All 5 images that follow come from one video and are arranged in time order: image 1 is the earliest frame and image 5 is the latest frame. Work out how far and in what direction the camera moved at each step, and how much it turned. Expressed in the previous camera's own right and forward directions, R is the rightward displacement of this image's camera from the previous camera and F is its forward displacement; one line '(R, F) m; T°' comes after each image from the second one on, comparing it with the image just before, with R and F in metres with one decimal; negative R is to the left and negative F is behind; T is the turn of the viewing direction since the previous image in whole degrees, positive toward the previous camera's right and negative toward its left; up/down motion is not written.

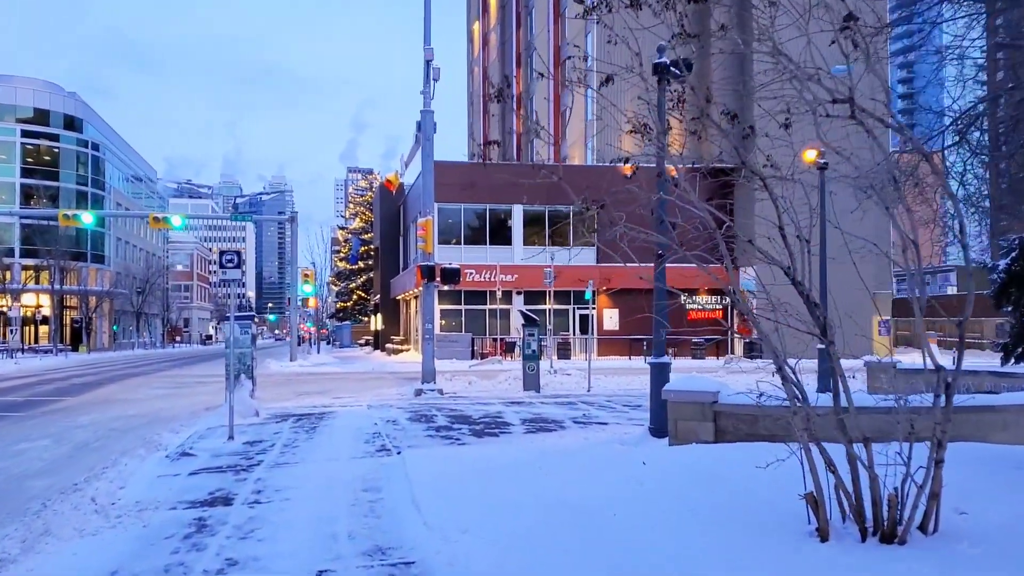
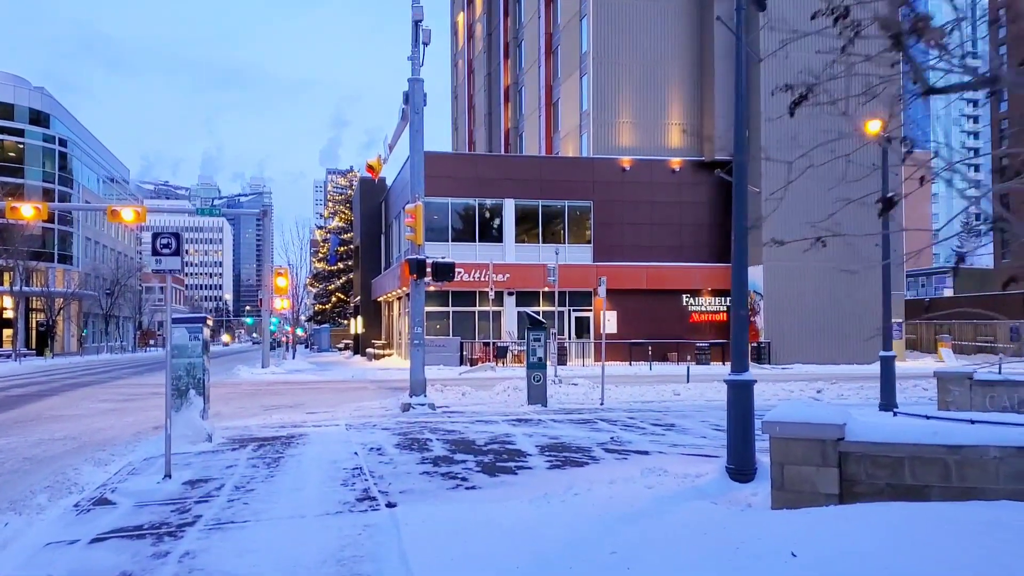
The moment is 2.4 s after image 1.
(-0.4, +3.0) m; +1°
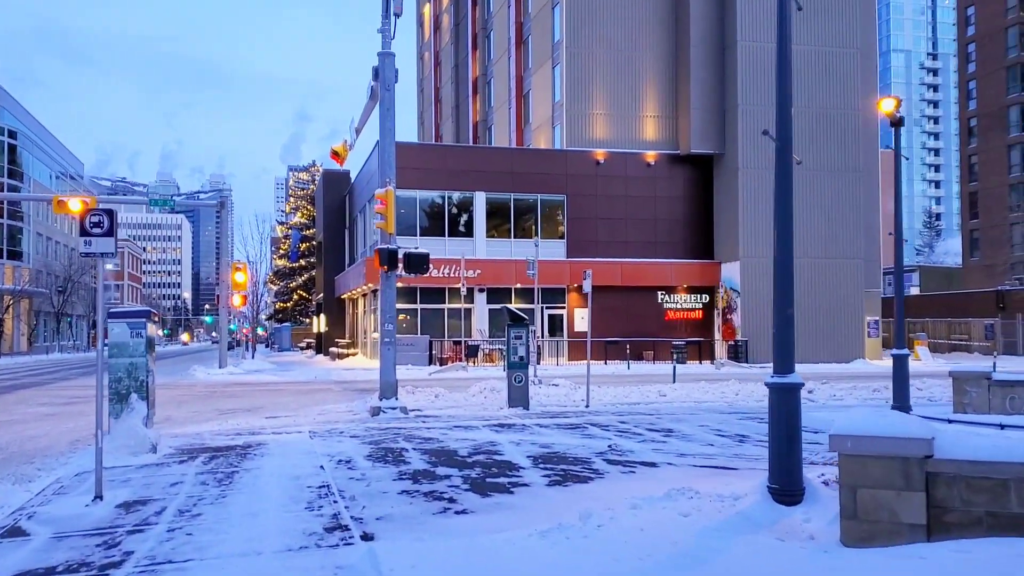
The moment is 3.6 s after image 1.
(-0.3, +1.5) m; +2°
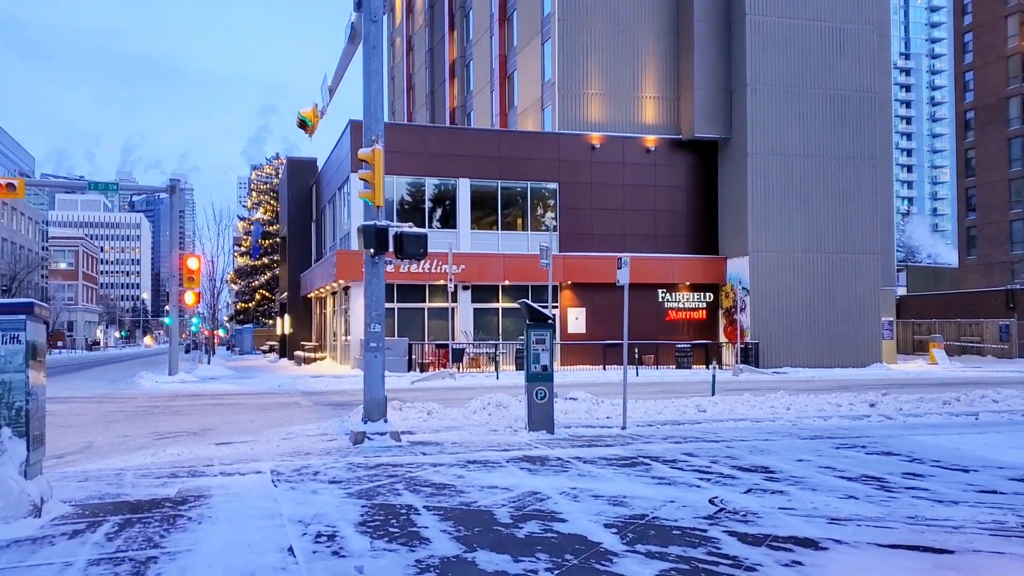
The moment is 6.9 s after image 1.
(-0.8, +3.9) m; +2°
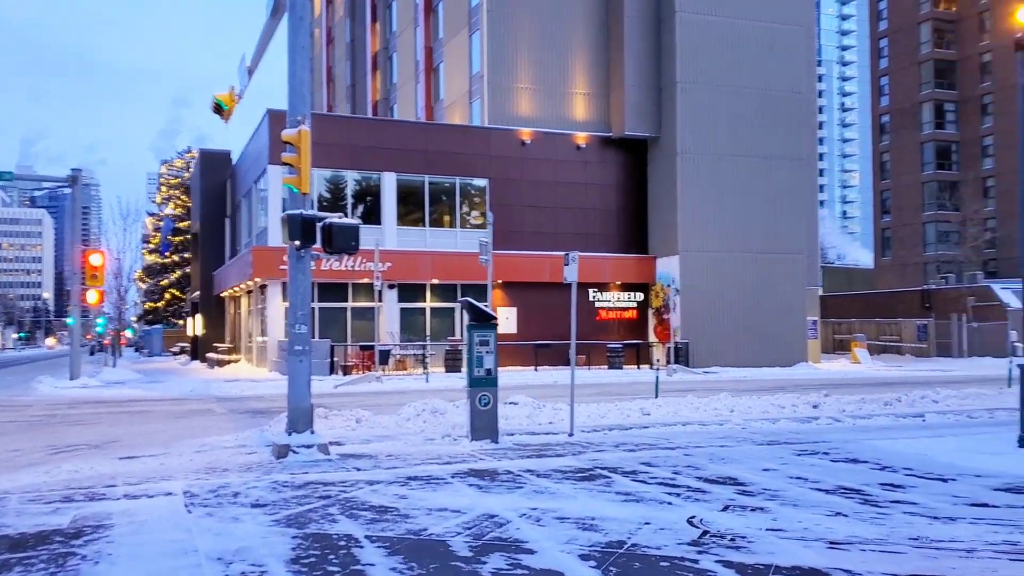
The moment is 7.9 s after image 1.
(-0.3, +1.1) m; +5°
